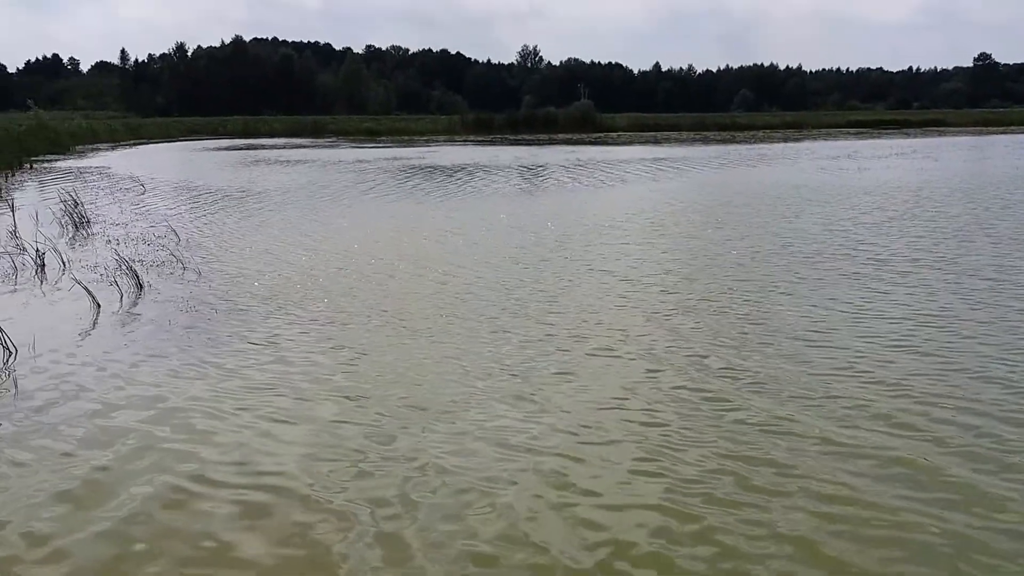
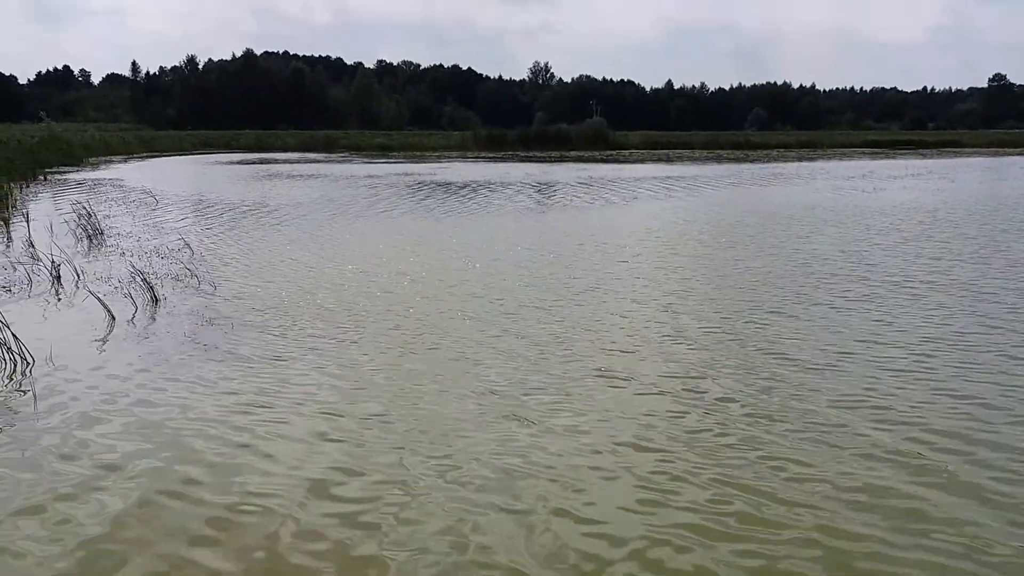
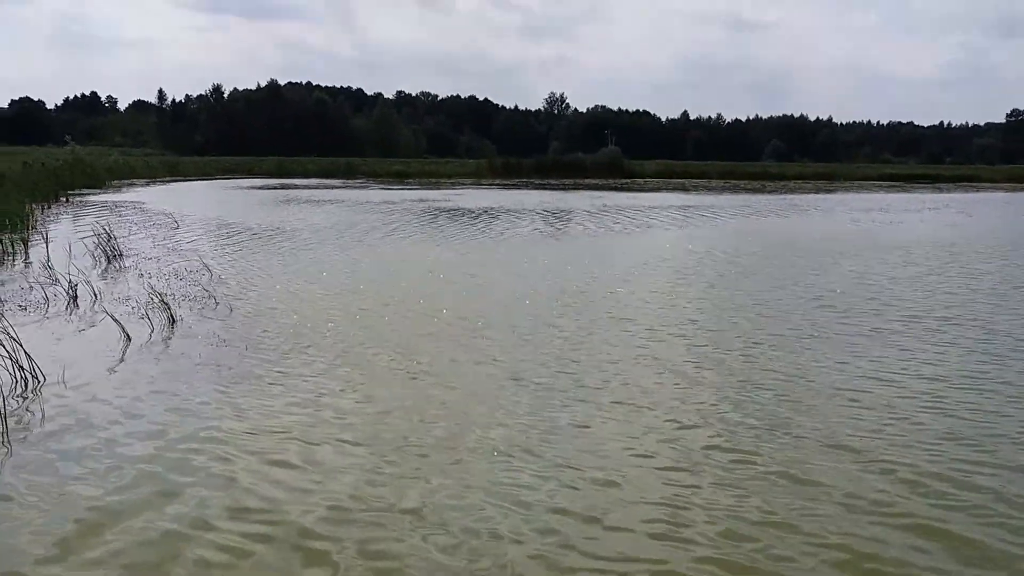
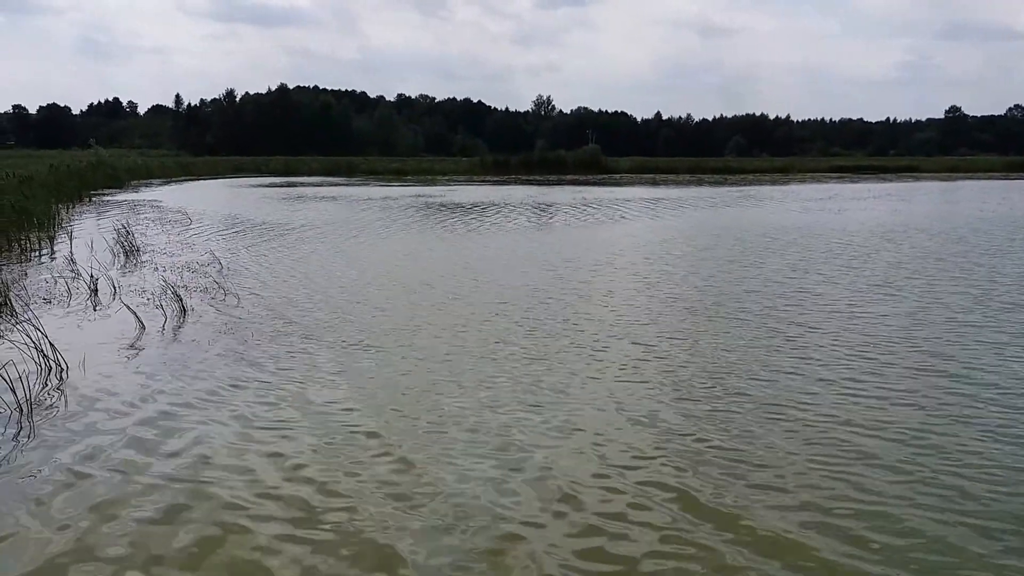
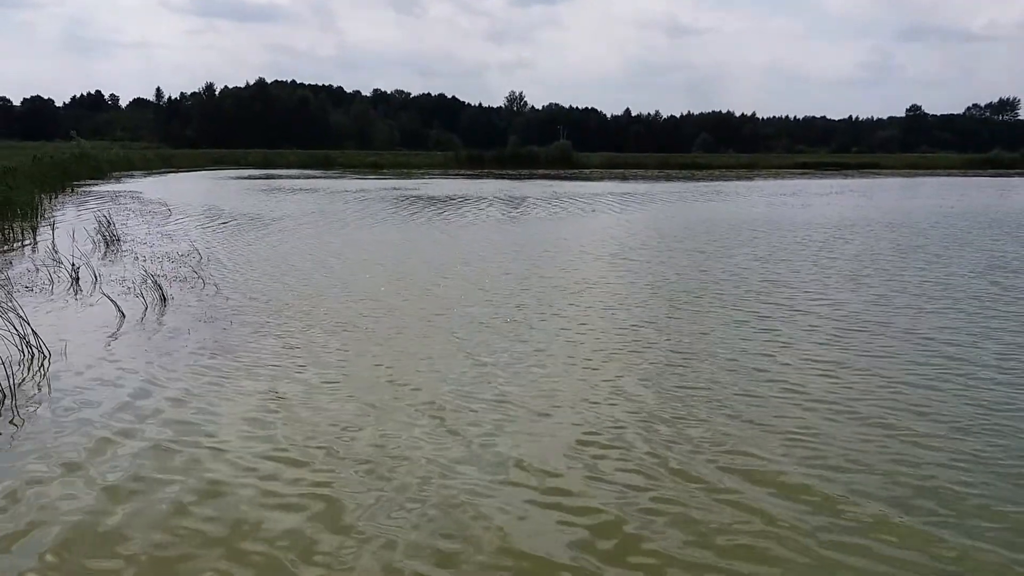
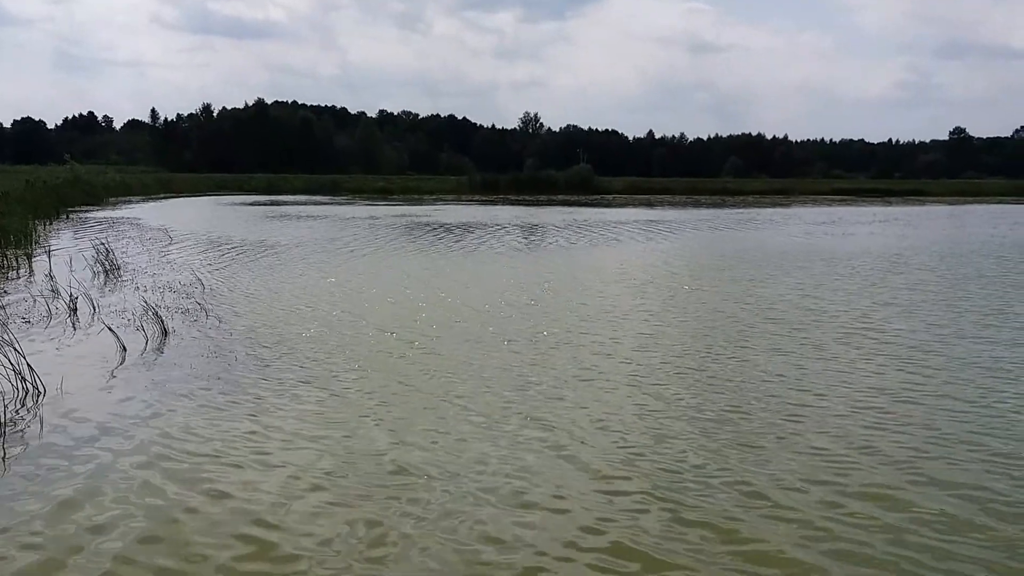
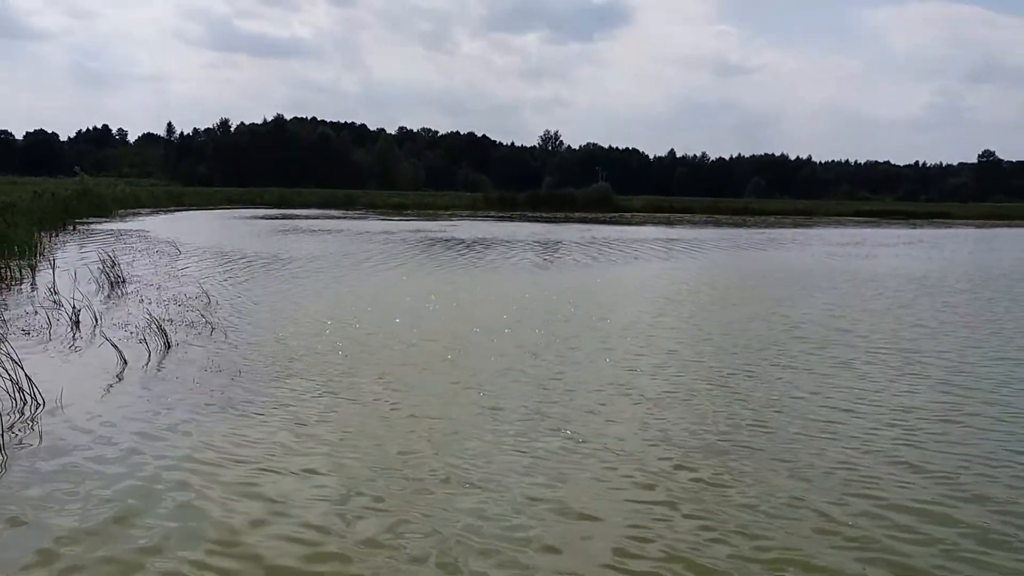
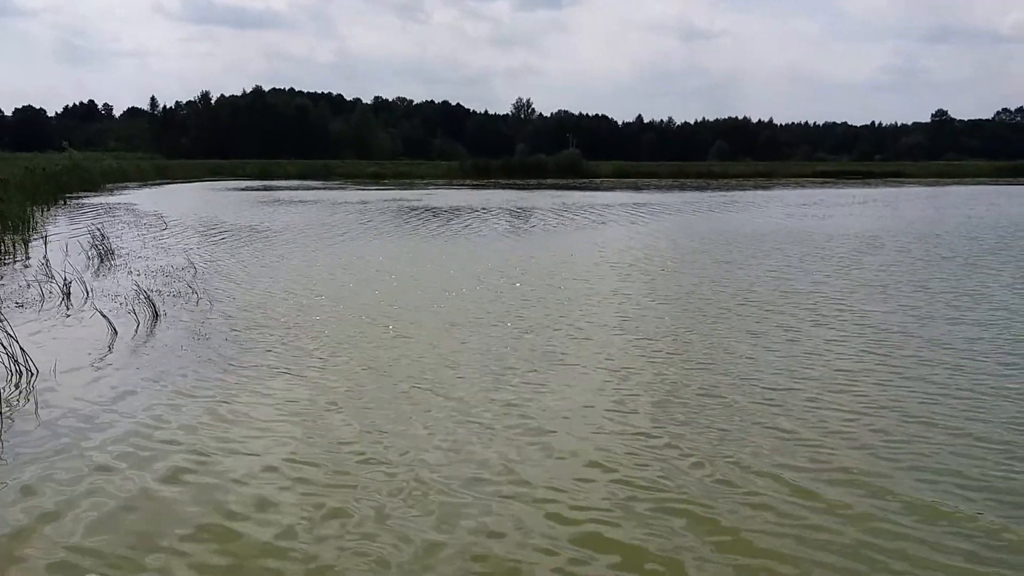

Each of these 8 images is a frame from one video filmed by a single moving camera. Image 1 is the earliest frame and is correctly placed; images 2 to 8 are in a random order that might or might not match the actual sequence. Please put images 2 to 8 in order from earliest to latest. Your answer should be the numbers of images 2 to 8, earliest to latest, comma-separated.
2, 3, 7, 6, 8, 5, 4
